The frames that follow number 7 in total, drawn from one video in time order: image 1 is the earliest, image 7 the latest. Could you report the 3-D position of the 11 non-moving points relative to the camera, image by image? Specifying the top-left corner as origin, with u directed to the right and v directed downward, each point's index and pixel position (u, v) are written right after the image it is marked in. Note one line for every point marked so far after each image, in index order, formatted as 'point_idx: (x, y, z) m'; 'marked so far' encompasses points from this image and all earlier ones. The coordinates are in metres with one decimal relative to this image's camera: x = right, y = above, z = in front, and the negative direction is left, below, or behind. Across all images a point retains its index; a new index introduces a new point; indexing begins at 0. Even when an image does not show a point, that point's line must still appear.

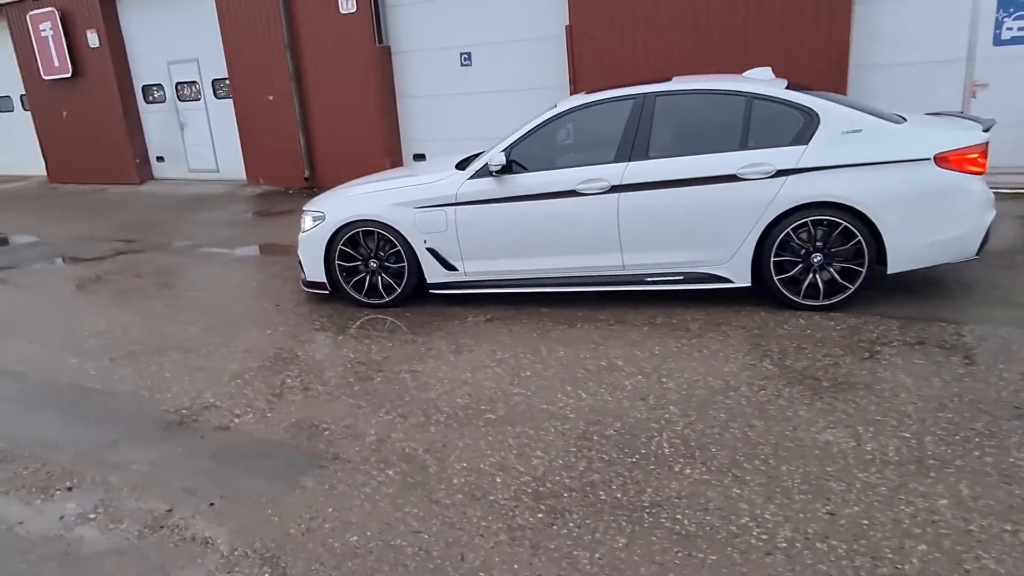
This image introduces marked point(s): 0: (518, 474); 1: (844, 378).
0: (0.0, -0.8, +3.3) m
1: (+1.8, -0.5, +4.0) m
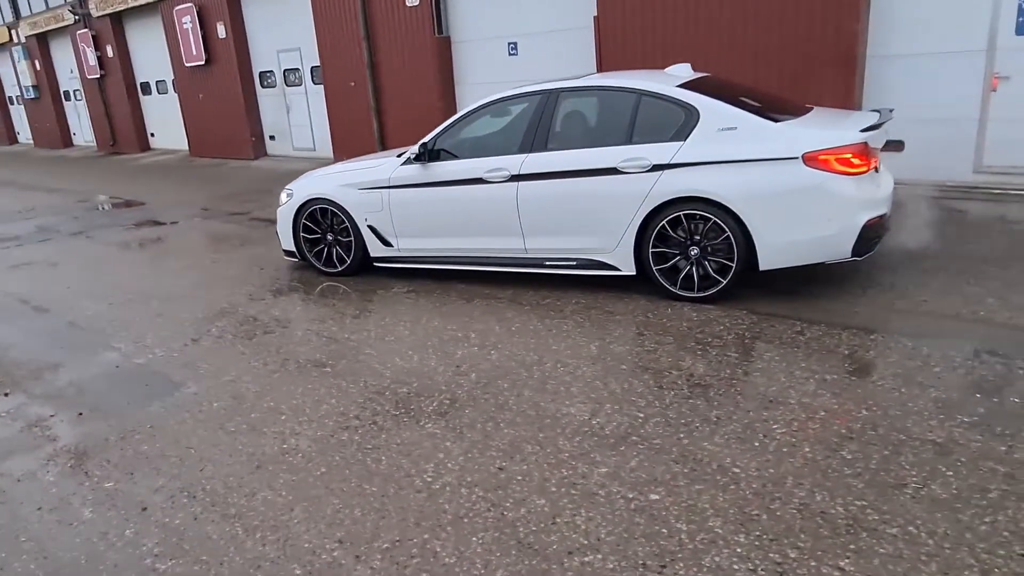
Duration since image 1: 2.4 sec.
0: (-1.1, -0.7, +4.0) m
1: (+0.8, -0.4, +4.3) m
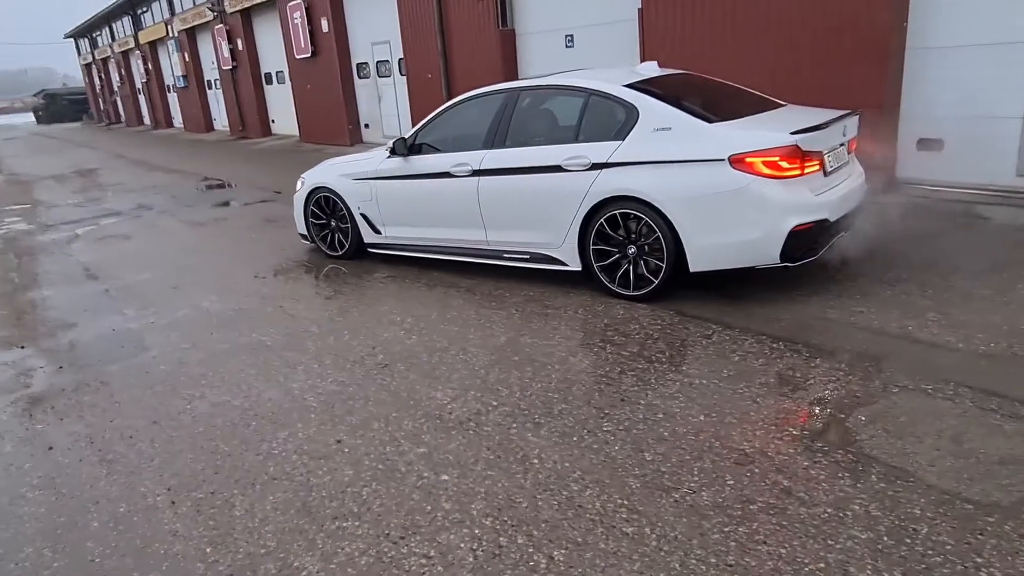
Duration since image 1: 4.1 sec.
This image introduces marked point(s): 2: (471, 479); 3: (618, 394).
0: (-1.8, -0.6, +4.5) m
1: (+0.2, -0.4, +4.4) m
2: (-0.2, -0.8, +3.2) m
3: (+0.5, -0.6, +3.8) m
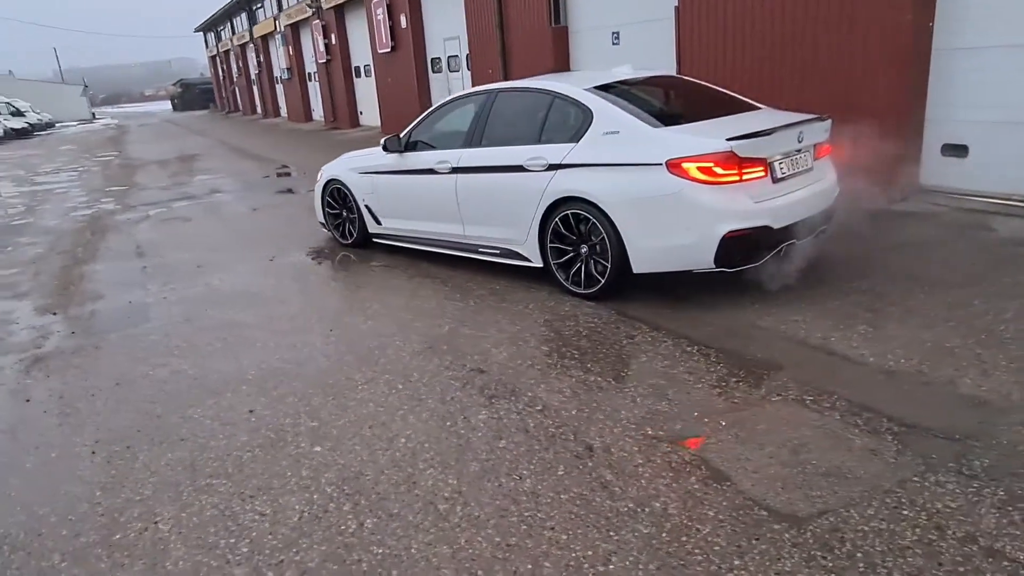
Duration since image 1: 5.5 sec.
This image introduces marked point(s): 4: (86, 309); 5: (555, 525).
0: (-2.2, -0.4, +5.0) m
1: (-0.3, -0.4, +4.7) m
2: (-0.8, -0.8, +3.5) m
3: (0.0, -0.5, +4.1) m
4: (-3.7, -0.2, +6.3) m
5: (+0.2, -0.9, +2.8) m
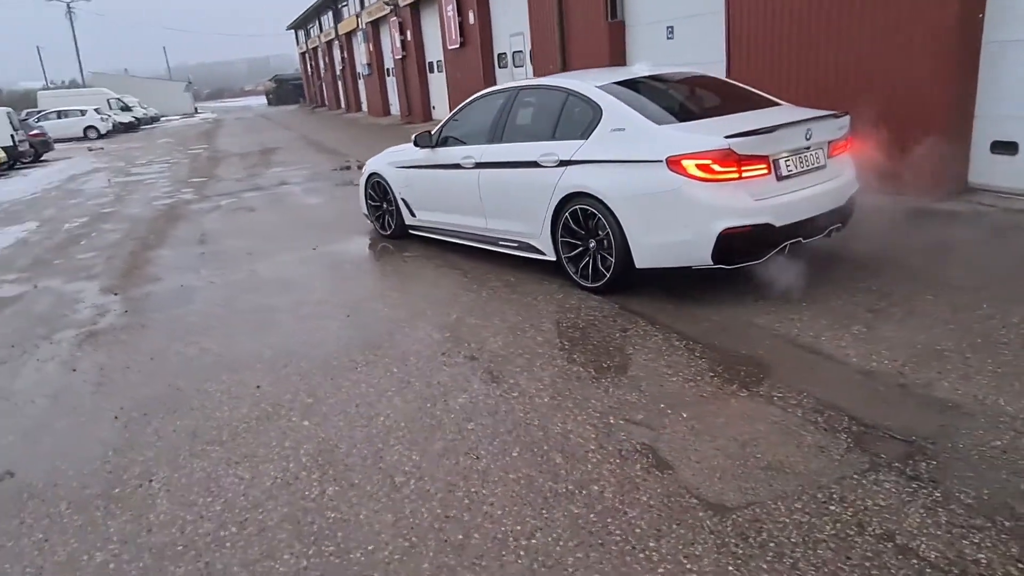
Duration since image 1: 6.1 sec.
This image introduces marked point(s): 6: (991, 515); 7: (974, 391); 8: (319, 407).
0: (-2.2, -0.3, +5.4) m
1: (-0.3, -0.3, +4.9) m
2: (-1.0, -0.7, +3.8) m
3: (-0.1, -0.5, +4.2) m
4: (-3.5, 0.0, +6.9) m
5: (-0.1, -0.9, +3.0) m
6: (+1.7, -0.8, +2.6) m
7: (+2.2, -0.5, +3.5) m
8: (-1.0, -0.6, +4.0) m
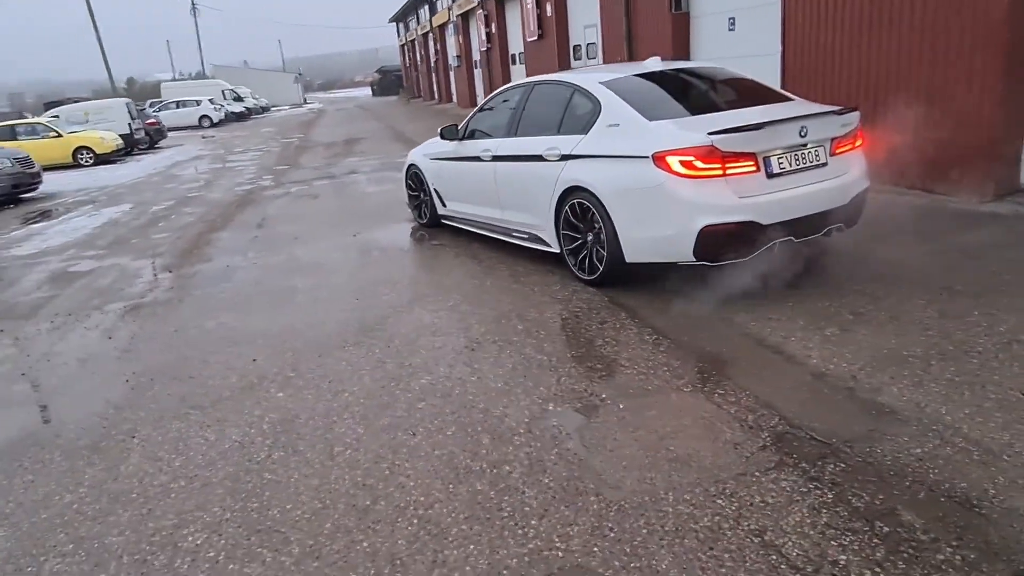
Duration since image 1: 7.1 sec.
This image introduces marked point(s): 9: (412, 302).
0: (-2.2, -0.2, +5.9) m
1: (-0.4, -0.2, +5.1) m
2: (-1.2, -0.6, +4.1) m
3: (-0.3, -0.4, +4.4) m
4: (-3.2, +0.2, +7.5) m
5: (-0.4, -0.8, +3.2) m
6: (+1.3, -0.8, +2.6) m
7: (+1.9, -0.5, +3.4) m
8: (-1.3, -0.5, +4.3) m
9: (-0.8, -0.1, +5.7) m
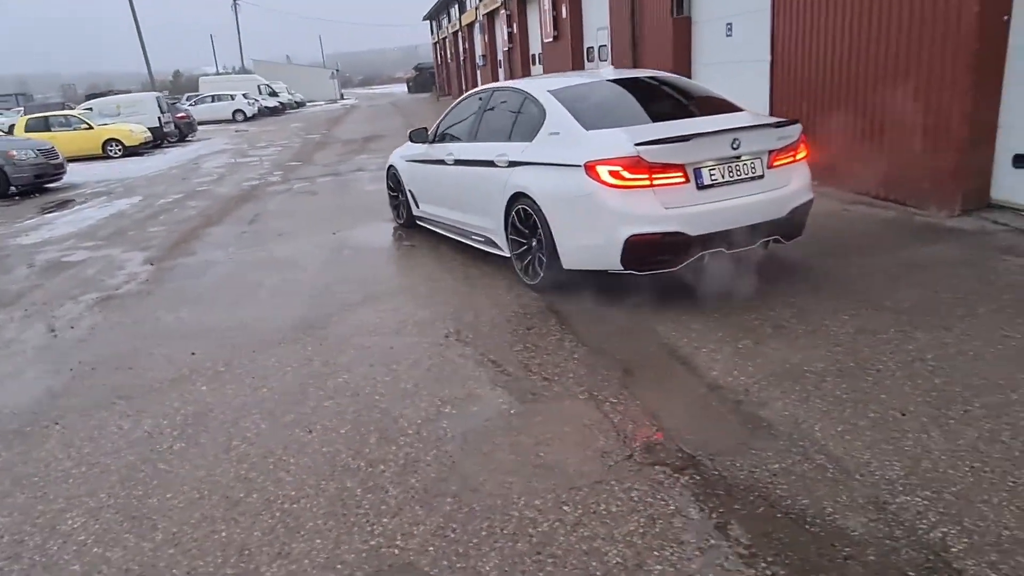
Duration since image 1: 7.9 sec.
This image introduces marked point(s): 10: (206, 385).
0: (-2.6, -0.1, +6.1) m
1: (-0.8, -0.2, +5.3) m
2: (-1.7, -0.6, +4.3) m
3: (-0.7, -0.4, +4.6) m
4: (-3.6, +0.3, +7.8) m
5: (-1.0, -0.8, +3.3) m
6: (+0.7, -0.9, +2.7) m
7: (+1.3, -0.6, +3.4) m
8: (-1.8, -0.5, +4.5) m
9: (-1.2, -0.1, +5.8) m
10: (-1.8, -0.6, +4.4) m
